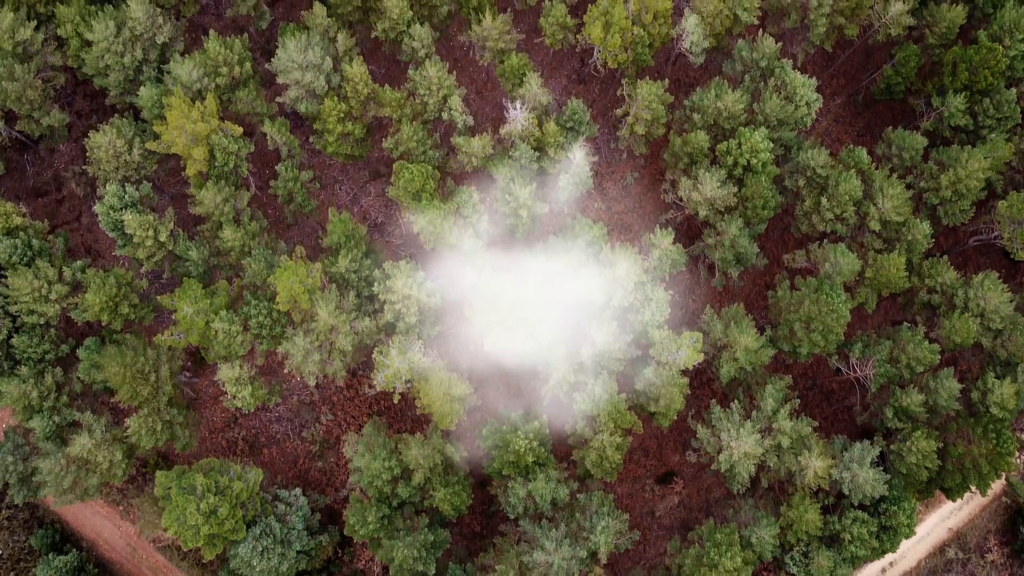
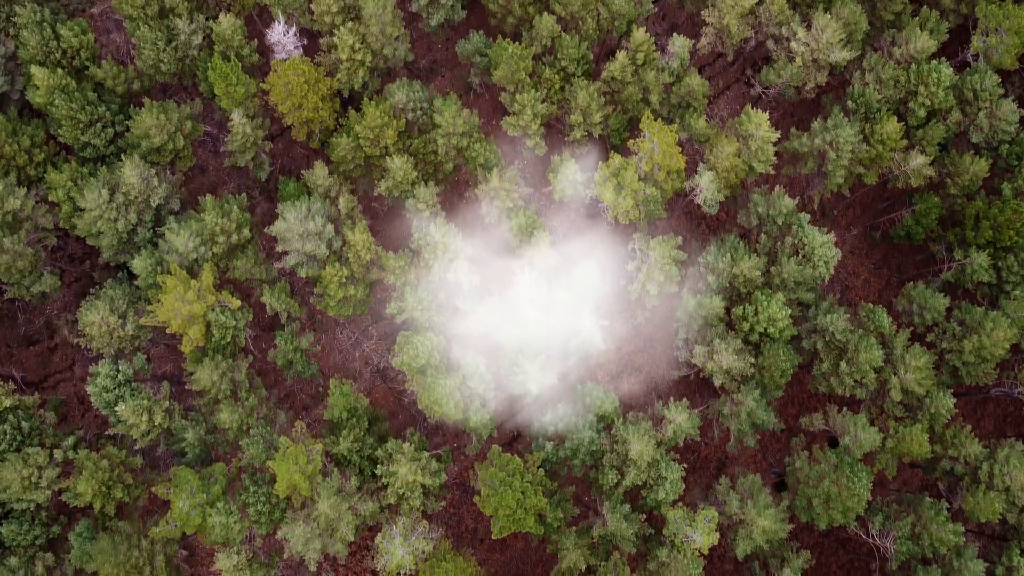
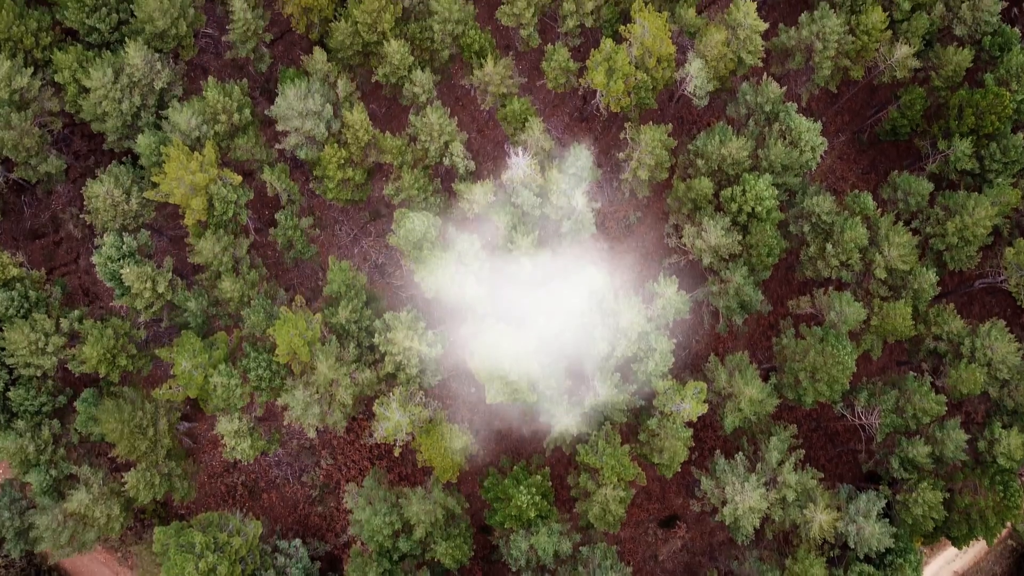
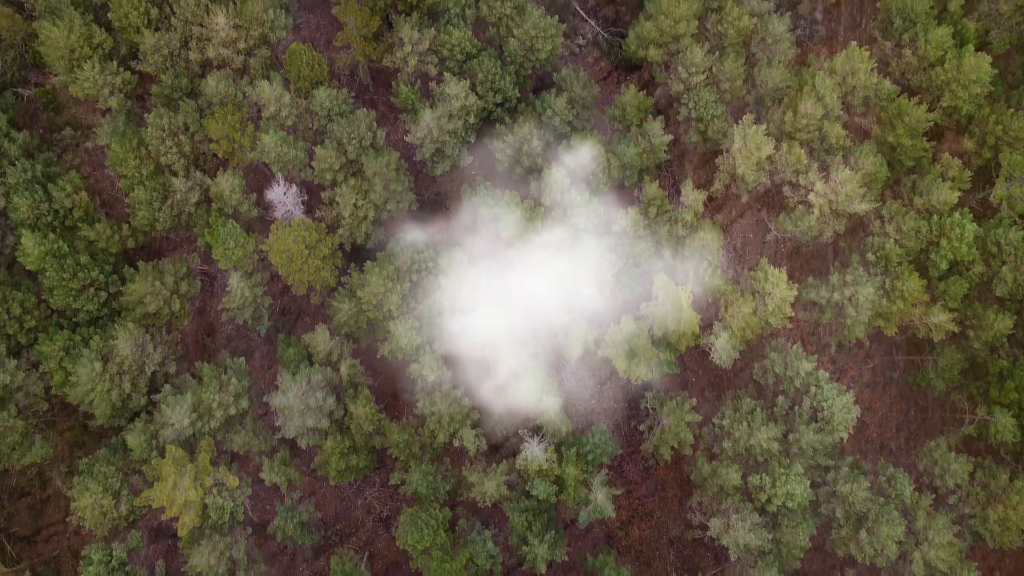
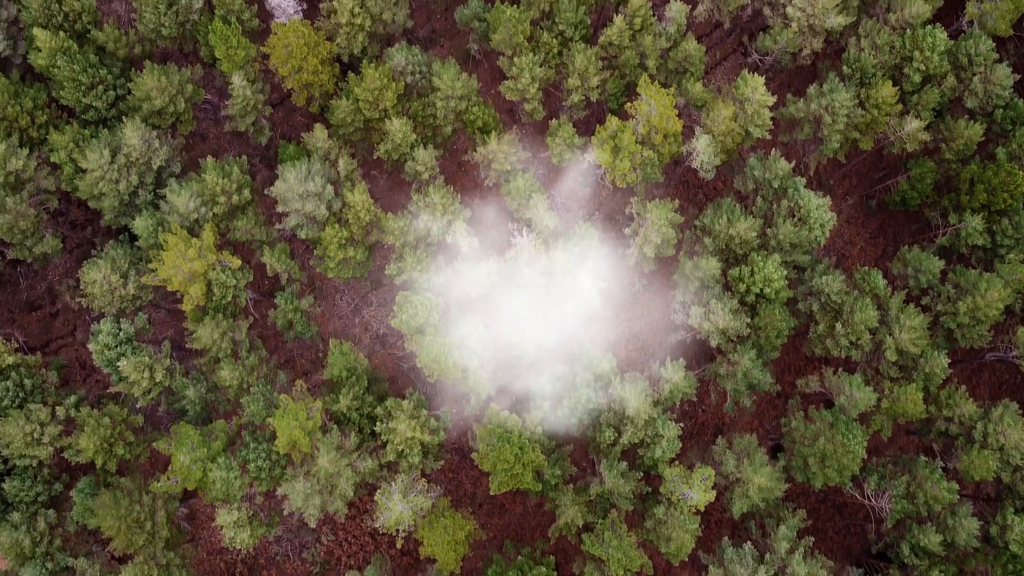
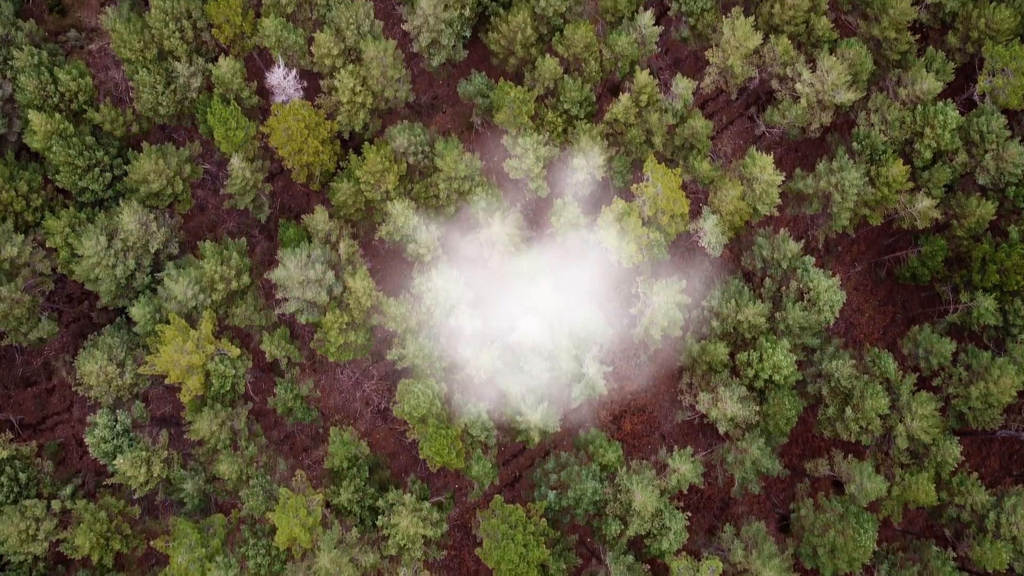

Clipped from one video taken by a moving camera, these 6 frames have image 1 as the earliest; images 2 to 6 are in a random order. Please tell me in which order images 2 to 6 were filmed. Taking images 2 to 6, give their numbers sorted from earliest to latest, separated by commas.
3, 5, 2, 6, 4
